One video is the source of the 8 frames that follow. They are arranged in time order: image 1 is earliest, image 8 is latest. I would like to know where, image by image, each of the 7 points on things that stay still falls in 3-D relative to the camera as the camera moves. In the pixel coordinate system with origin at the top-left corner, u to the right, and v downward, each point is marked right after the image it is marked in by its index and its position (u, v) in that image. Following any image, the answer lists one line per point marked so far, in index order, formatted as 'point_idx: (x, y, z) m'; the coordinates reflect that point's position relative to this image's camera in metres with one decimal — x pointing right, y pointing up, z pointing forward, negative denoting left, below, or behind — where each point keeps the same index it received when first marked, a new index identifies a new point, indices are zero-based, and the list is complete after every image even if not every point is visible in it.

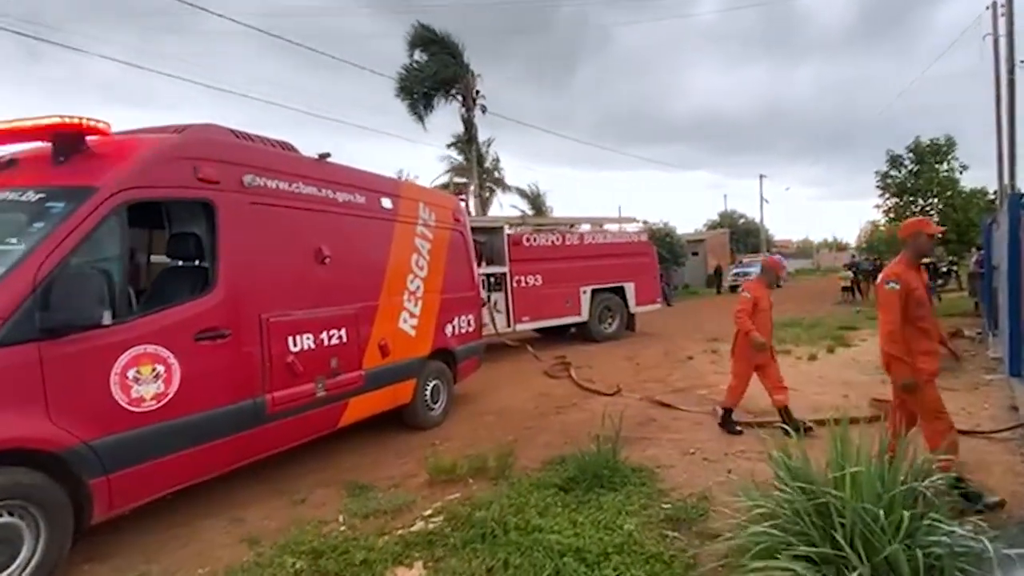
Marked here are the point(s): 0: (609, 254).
0: (+2.2, +0.8, +14.5) m
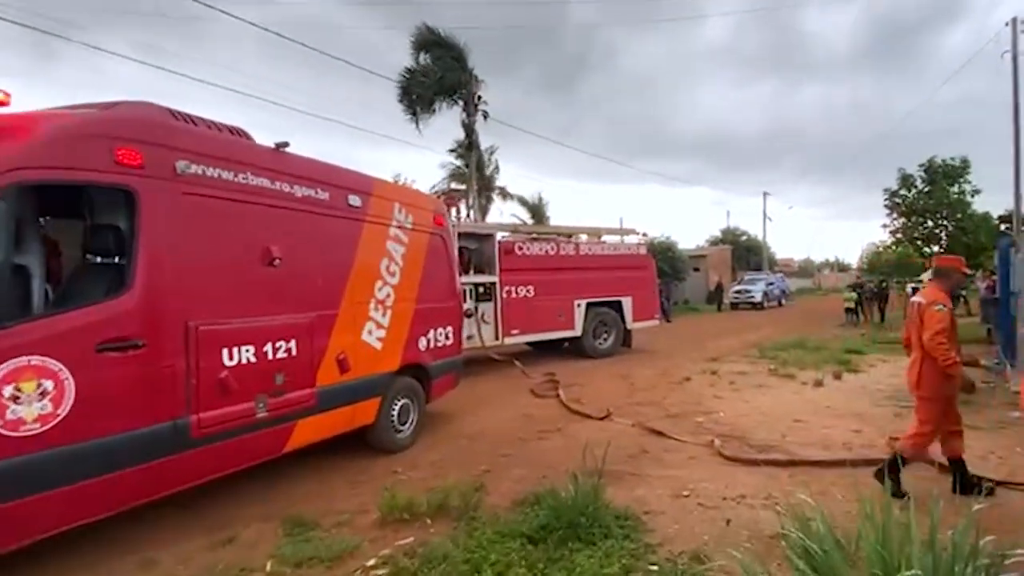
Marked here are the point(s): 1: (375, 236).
0: (+2.1, +0.5, +13.7) m
1: (-1.5, +0.6, +6.6) m
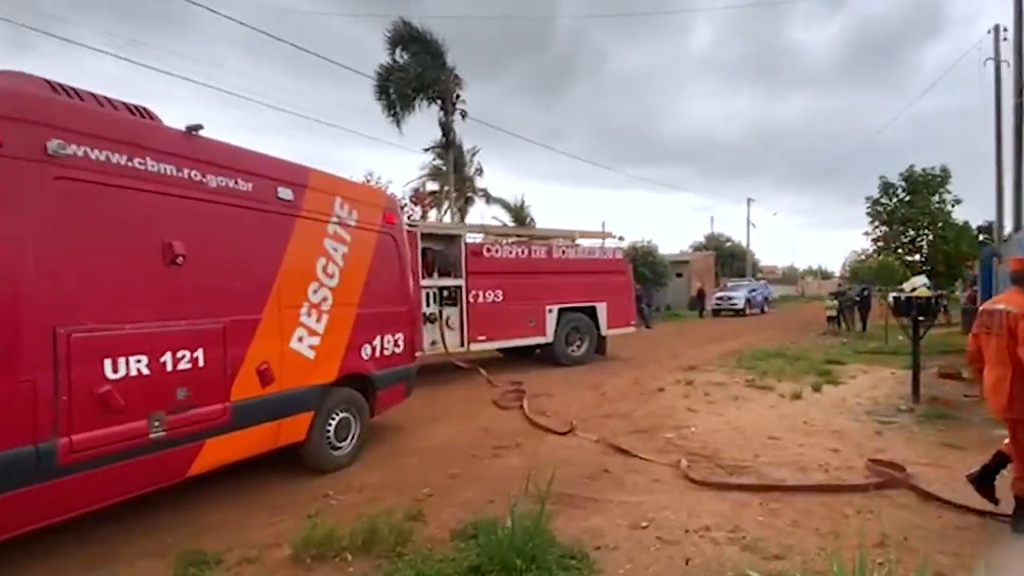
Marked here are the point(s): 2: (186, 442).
0: (+1.4, +0.4, +13.2) m
1: (-2.0, +0.5, +6.0) m
2: (-2.5, -1.2, +4.7) m
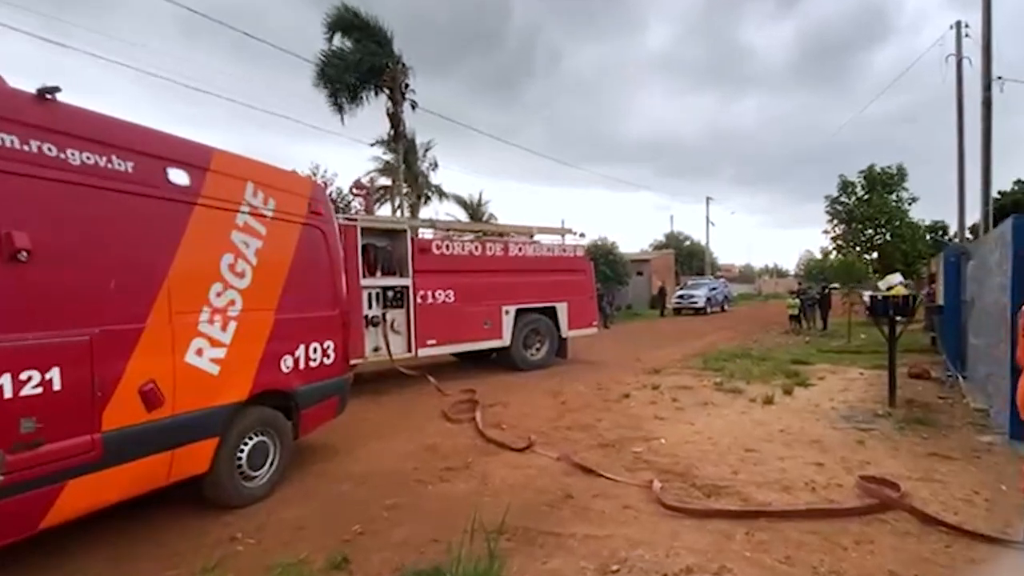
0: (+0.5, +0.4, +12.4) m
1: (-2.4, +0.5, +5.0) m
2: (-2.8, -1.2, +3.7) m
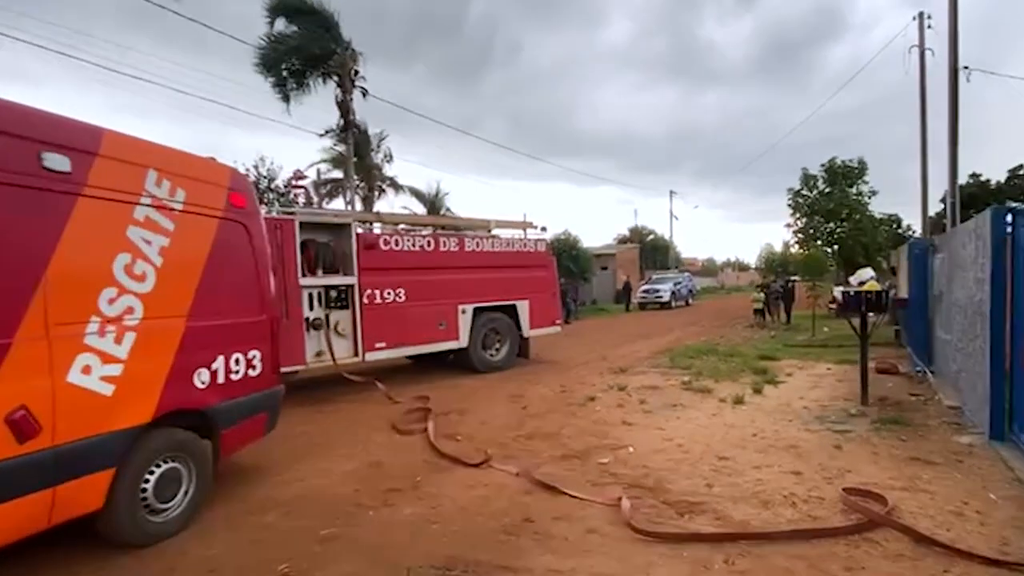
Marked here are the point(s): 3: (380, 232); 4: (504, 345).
0: (-0.3, +0.4, +11.8) m
1: (-2.8, +0.5, +4.2) m
2: (-3.1, -1.2, +2.9) m
3: (-2.1, +0.9, +9.9) m
4: (-0.1, -1.1, +12.1) m
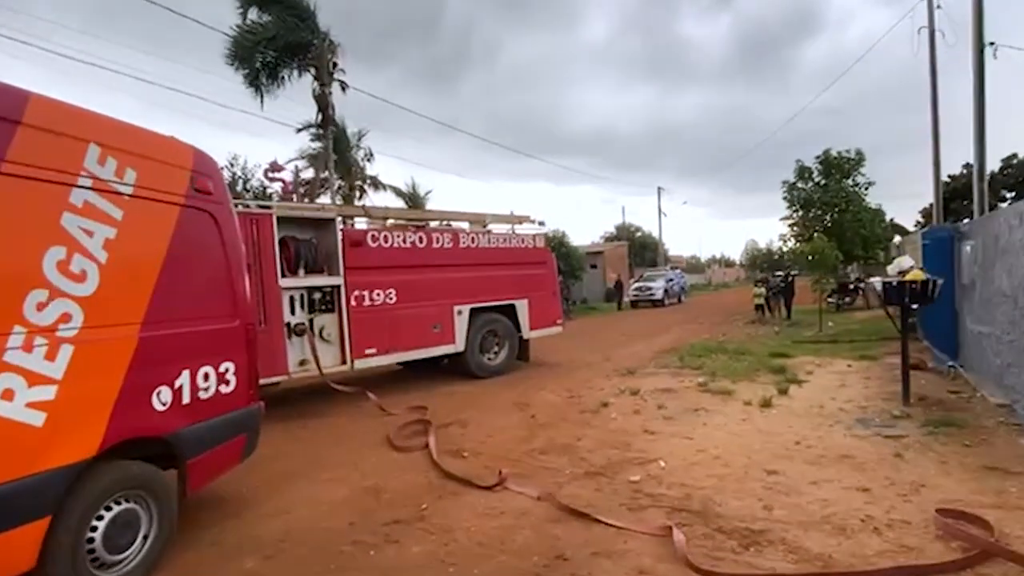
0: (-0.3, +0.5, +10.9) m
1: (-2.6, +0.5, +3.3) m
2: (-2.9, -1.2, +2.0) m
3: (-2.1, +0.9, +9.1) m
4: (-0.1, -1.1, +11.3) m
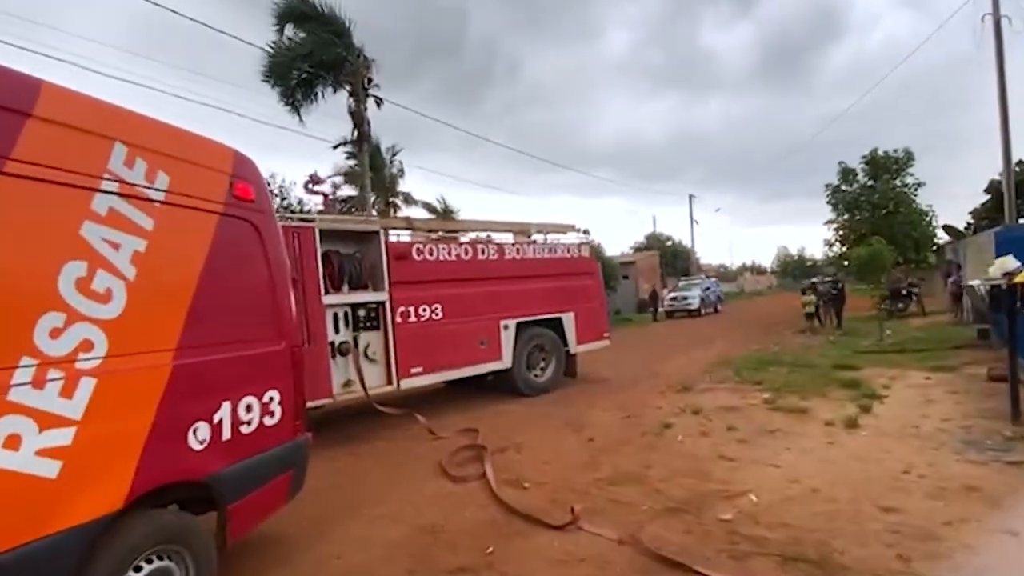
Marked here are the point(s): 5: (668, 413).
0: (+0.5, +0.2, +10.3) m
1: (-2.1, +0.4, +2.8) m
2: (-2.4, -1.3, +1.4) m
3: (-1.4, +0.7, +8.5) m
4: (+0.7, -1.3, +10.6) m
5: (+2.2, -1.8, +8.9) m
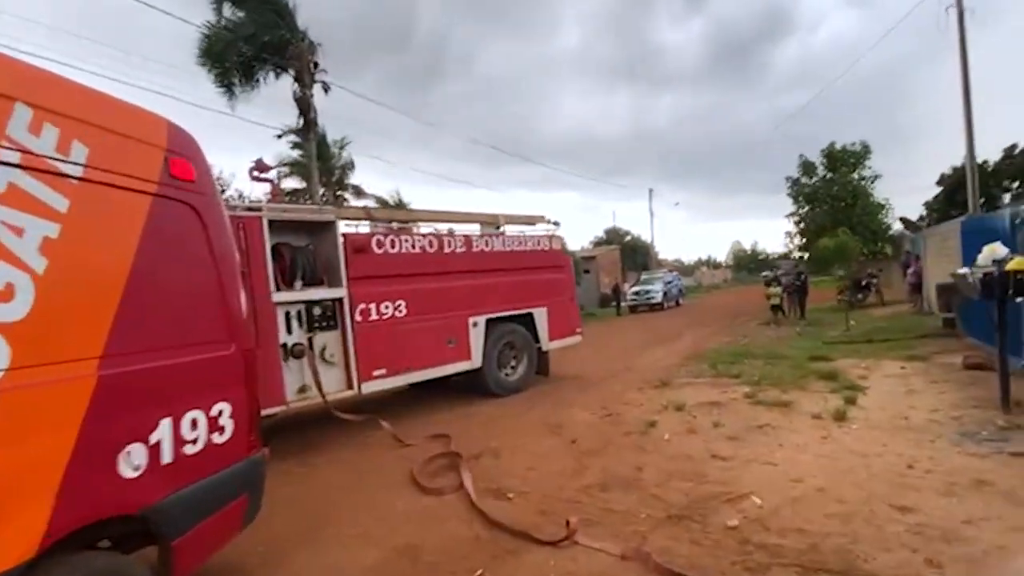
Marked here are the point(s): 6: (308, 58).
0: (0.0, +0.3, +9.8) m
1: (-2.1, +0.4, +2.1) m
2: (-2.2, -1.3, +0.8) m
3: (-1.7, +0.7, +7.9) m
4: (+0.2, -1.2, +10.1) m
5: (+1.9, -1.7, +8.5) m
6: (-5.3, +6.3, +17.0) m
